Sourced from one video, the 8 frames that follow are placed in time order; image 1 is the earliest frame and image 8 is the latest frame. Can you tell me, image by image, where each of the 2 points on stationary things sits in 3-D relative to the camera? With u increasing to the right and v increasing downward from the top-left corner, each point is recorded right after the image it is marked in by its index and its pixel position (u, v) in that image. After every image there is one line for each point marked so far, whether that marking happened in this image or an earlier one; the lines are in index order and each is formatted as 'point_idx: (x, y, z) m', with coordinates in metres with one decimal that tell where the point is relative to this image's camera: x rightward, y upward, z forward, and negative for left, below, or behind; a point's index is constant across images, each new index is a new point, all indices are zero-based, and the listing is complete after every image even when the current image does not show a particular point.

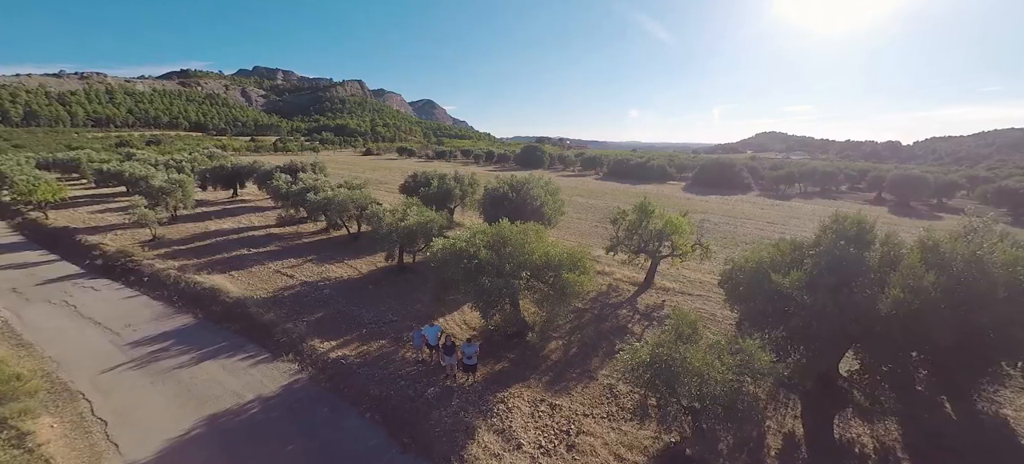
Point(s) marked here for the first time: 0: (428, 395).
0: (-2.3, -4.8, +10.1) m
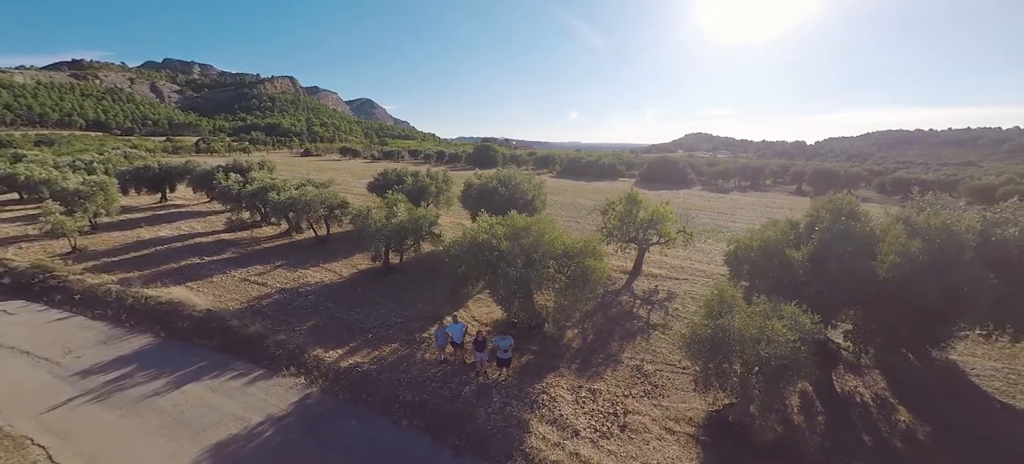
0: (-1.2, -4.5, +9.6) m
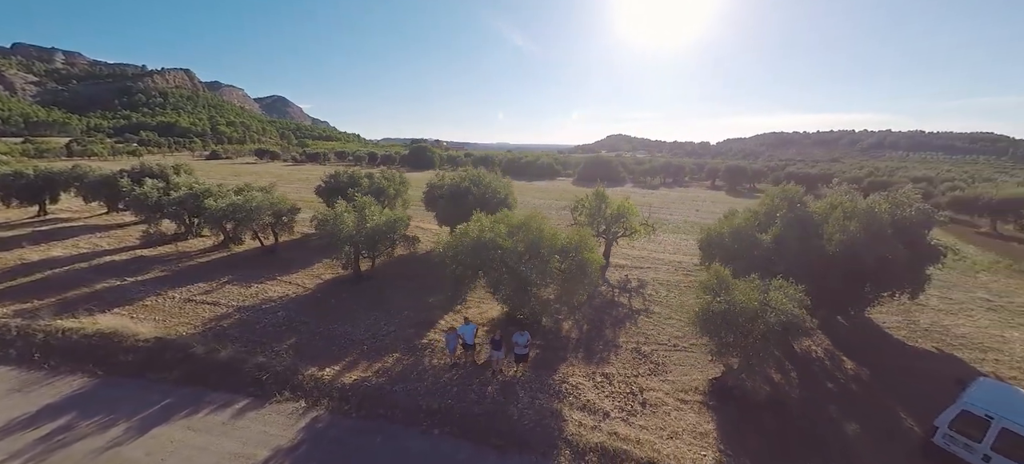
0: (-0.5, -4.4, +9.5) m
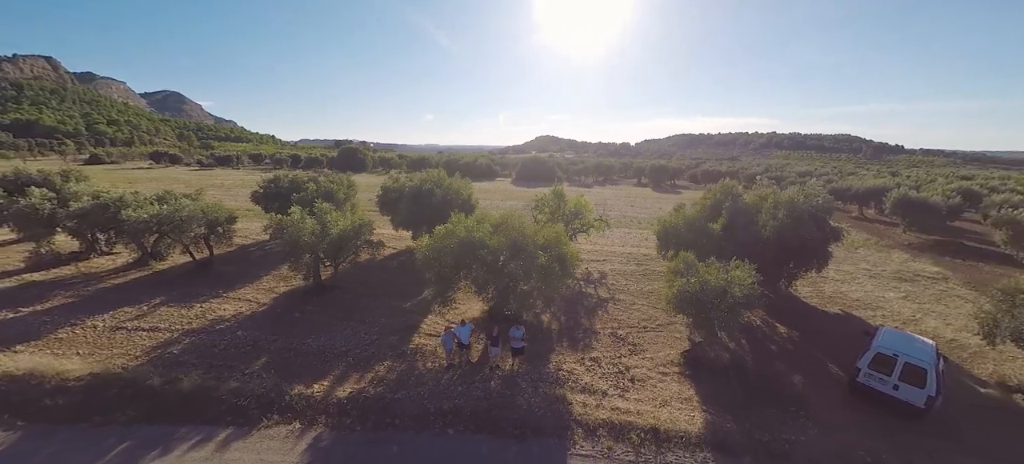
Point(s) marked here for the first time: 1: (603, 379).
0: (-0.4, -4.4, +9.7) m
1: (+2.8, -4.5, +10.6) m
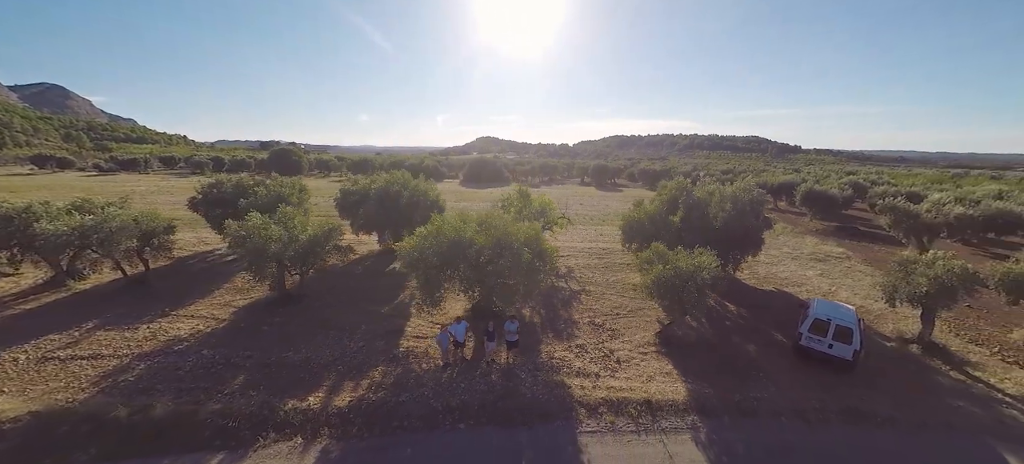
0: (-0.4, -4.3, +10.0) m
1: (+2.6, -4.3, +11.4) m
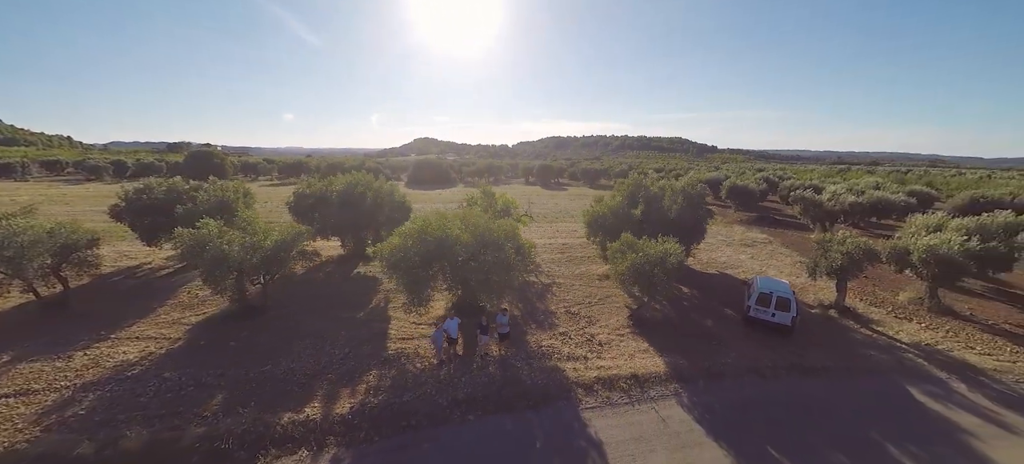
0: (-0.5, -4.2, +10.4) m
1: (+2.3, -4.1, +12.2) m
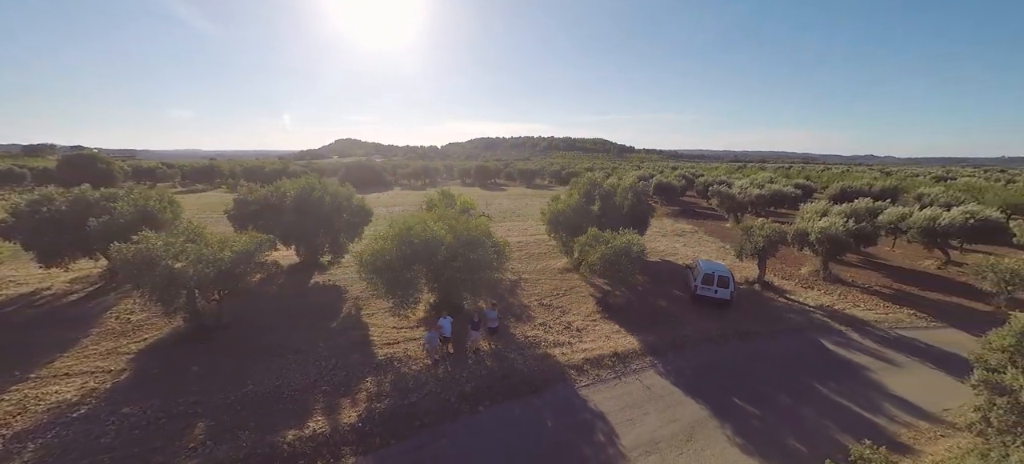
0: (-0.6, -4.2, +10.9) m
1: (+1.8, -3.9, +13.1) m
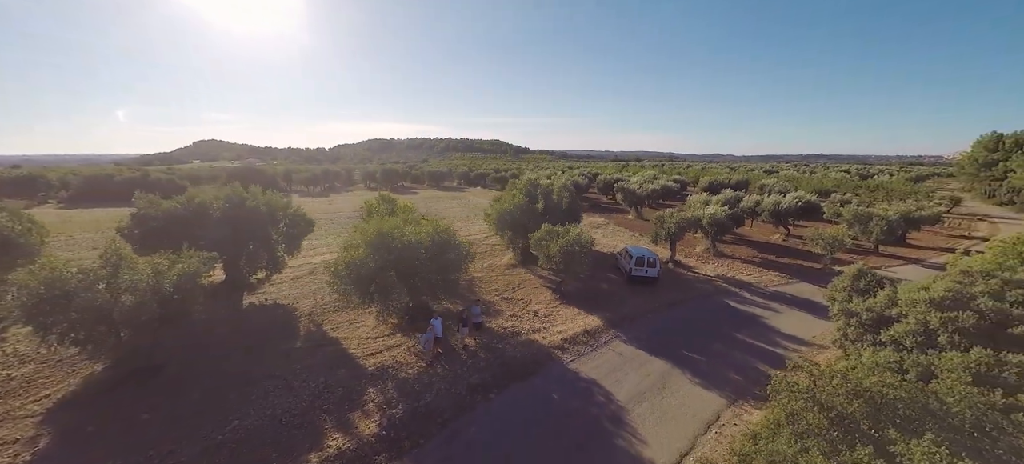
0: (-0.9, -4.2, +11.7) m
1: (+0.9, -3.8, +14.5) m
